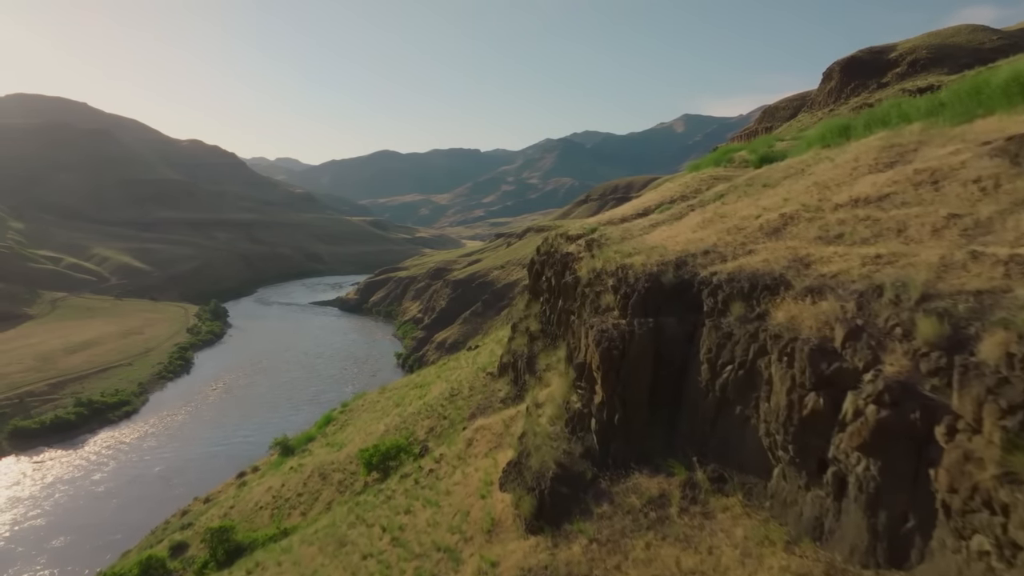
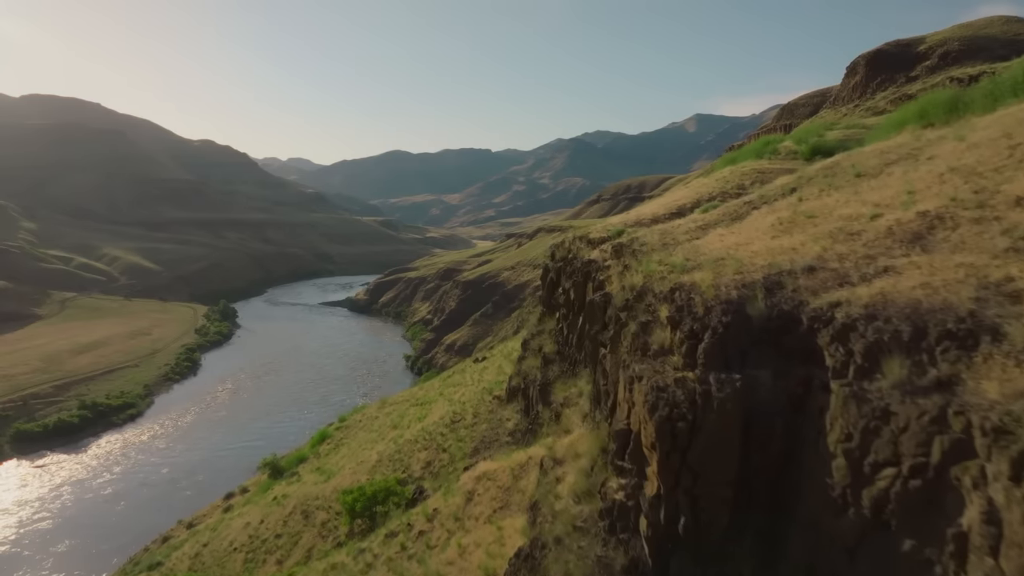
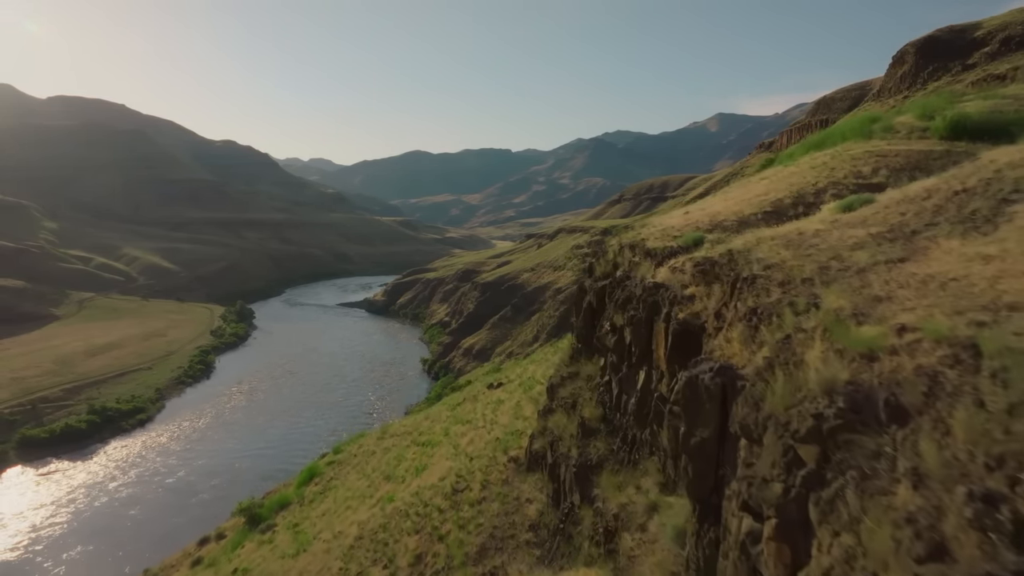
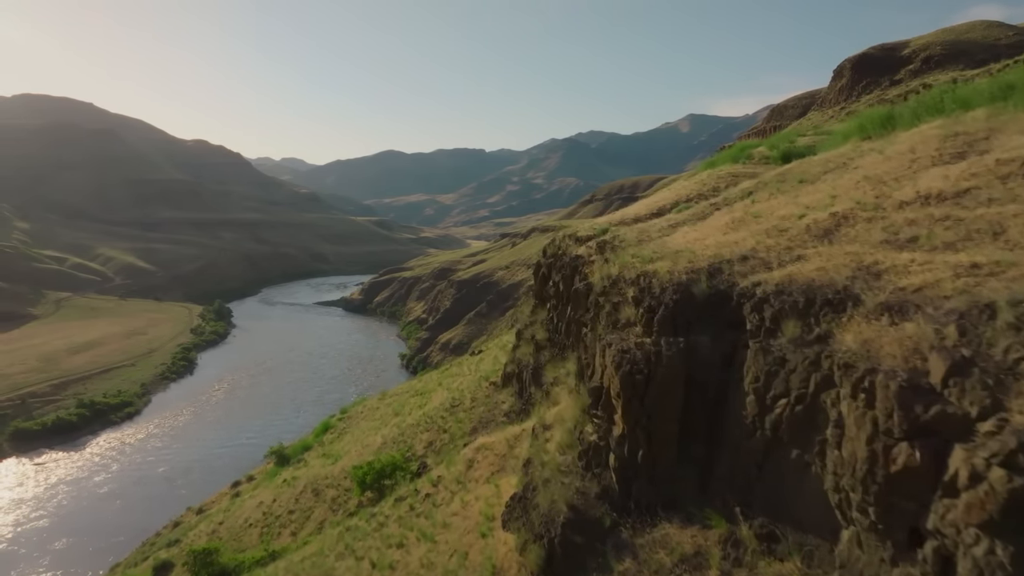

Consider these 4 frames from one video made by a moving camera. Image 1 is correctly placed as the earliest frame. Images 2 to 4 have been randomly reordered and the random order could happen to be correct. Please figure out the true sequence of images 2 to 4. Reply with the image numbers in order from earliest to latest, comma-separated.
4, 2, 3
